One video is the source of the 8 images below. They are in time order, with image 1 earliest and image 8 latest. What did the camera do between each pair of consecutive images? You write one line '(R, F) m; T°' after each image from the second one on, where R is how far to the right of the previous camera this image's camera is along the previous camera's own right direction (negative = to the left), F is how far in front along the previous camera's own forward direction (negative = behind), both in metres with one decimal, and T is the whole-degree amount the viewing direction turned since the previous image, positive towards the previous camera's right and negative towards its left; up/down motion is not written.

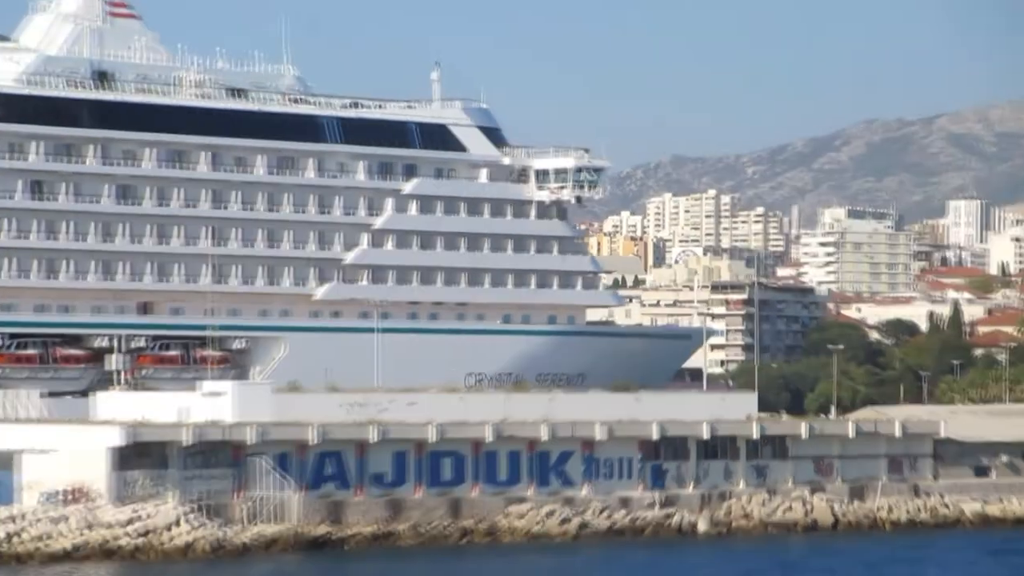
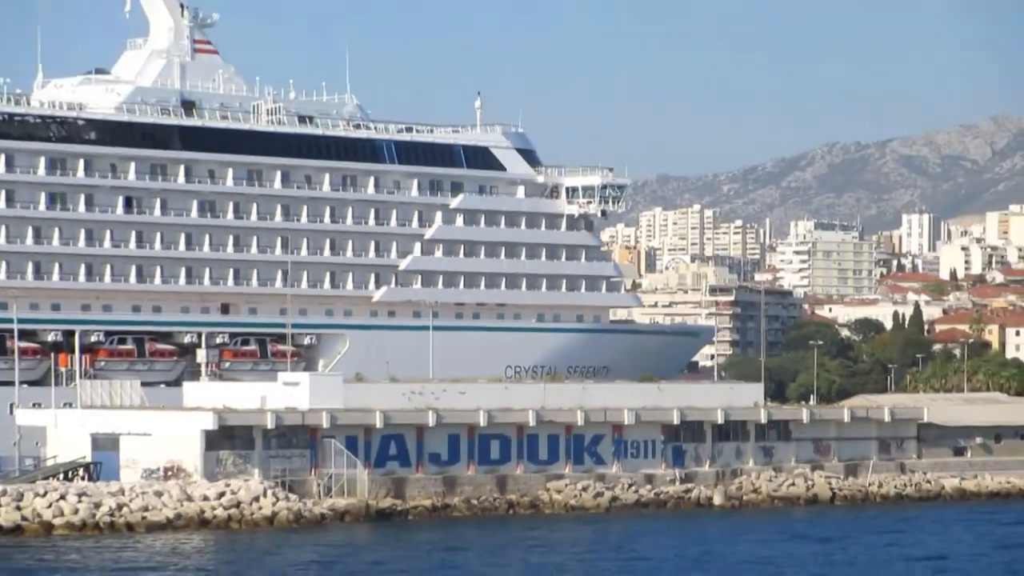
(-2.1, -4.0) m; +2°
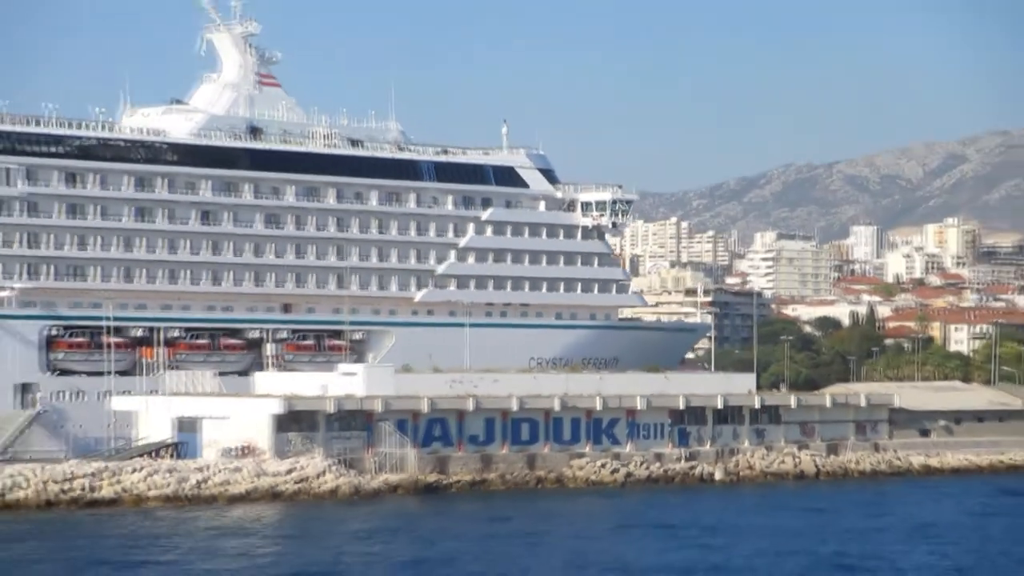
(-2.4, -4.6) m; +3°
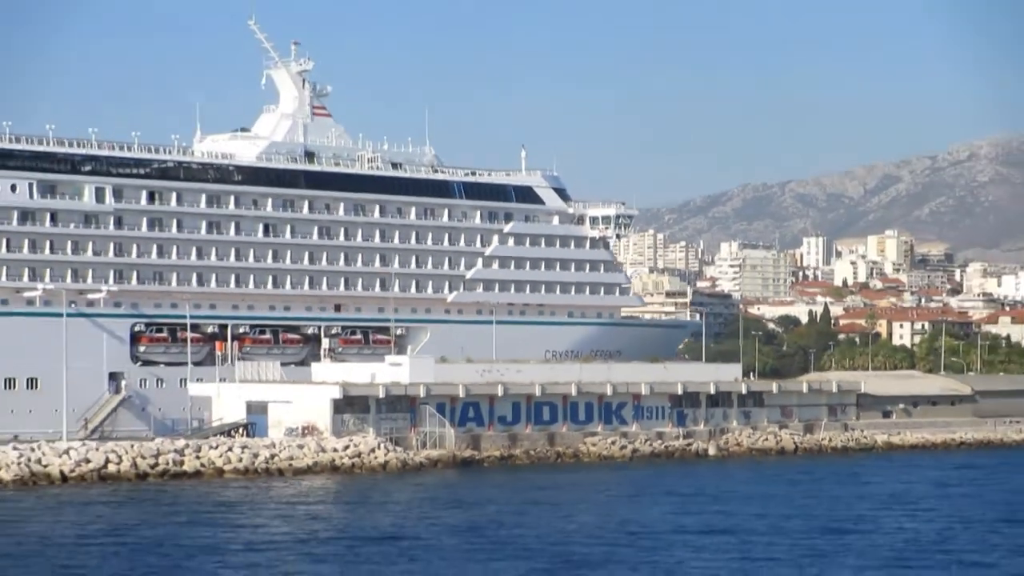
(-2.6, -5.8) m; +3°
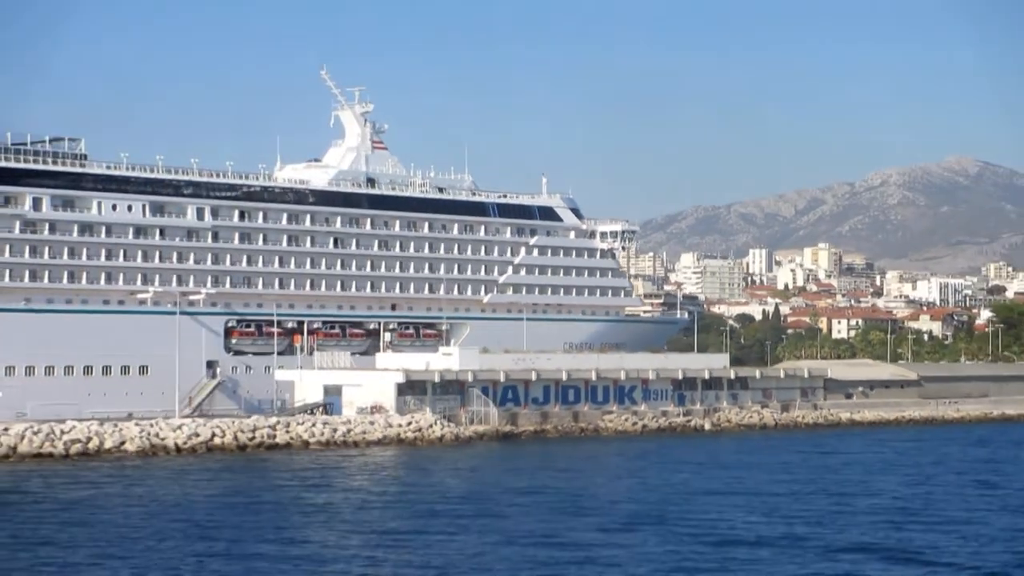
(-3.7, -8.5) m; +3°
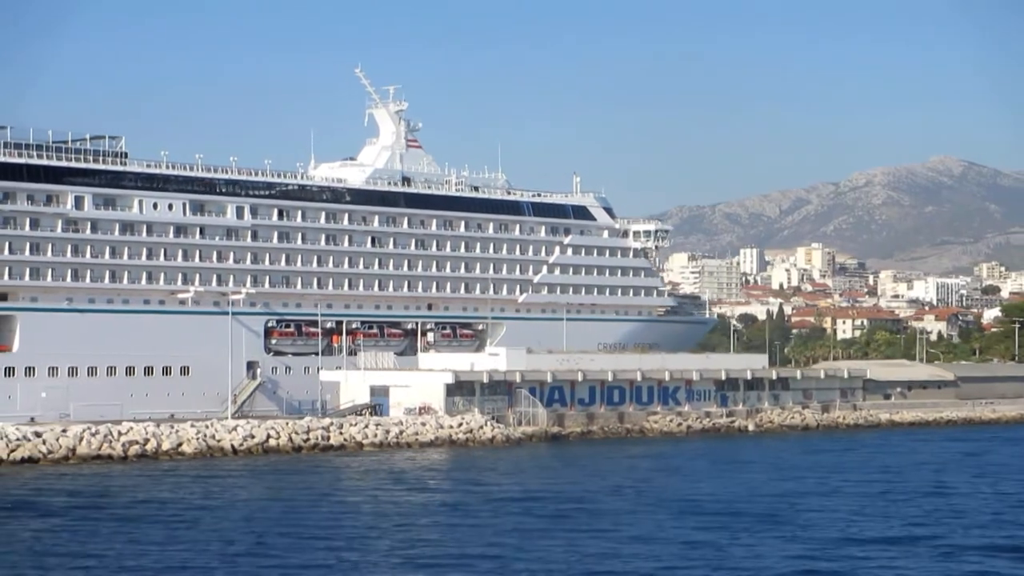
(-3.6, 0.0) m; +2°
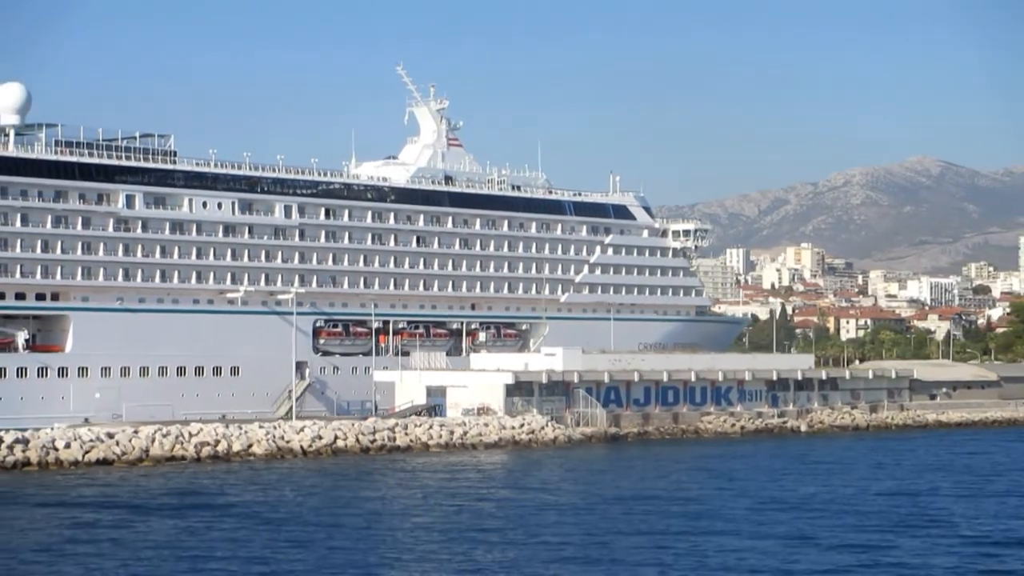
(-4.5, +0.2) m; +3°
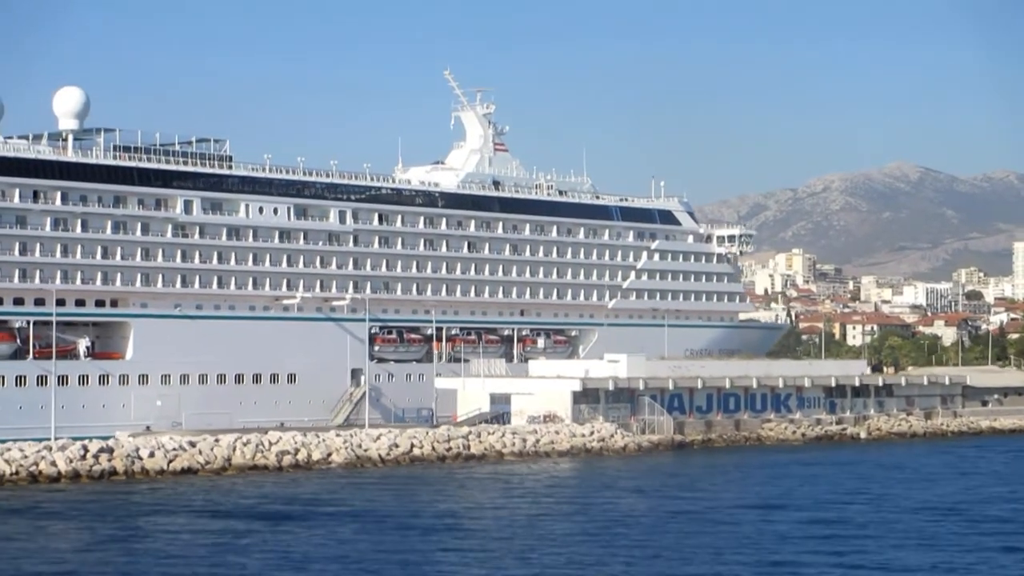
(-4.8, +0.7) m; +3°
